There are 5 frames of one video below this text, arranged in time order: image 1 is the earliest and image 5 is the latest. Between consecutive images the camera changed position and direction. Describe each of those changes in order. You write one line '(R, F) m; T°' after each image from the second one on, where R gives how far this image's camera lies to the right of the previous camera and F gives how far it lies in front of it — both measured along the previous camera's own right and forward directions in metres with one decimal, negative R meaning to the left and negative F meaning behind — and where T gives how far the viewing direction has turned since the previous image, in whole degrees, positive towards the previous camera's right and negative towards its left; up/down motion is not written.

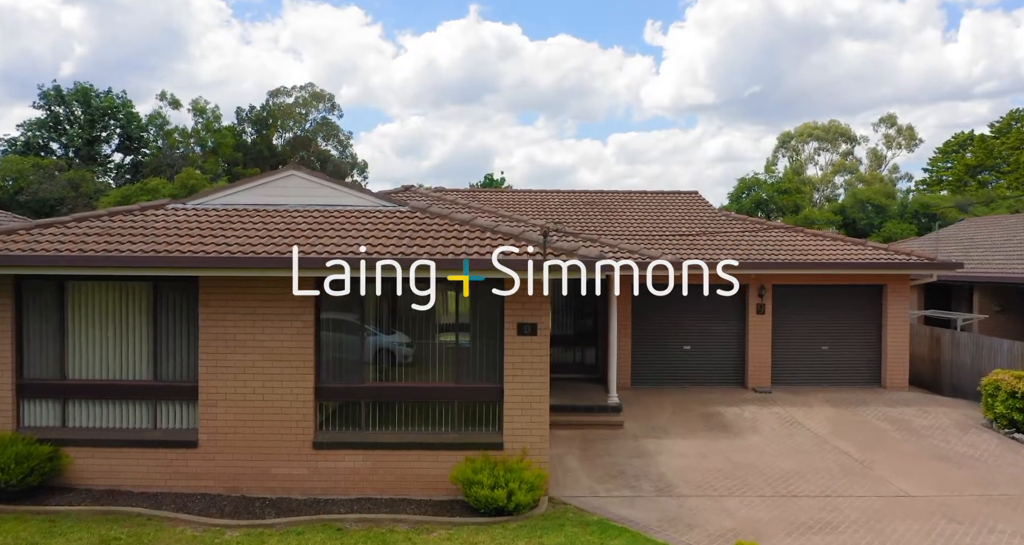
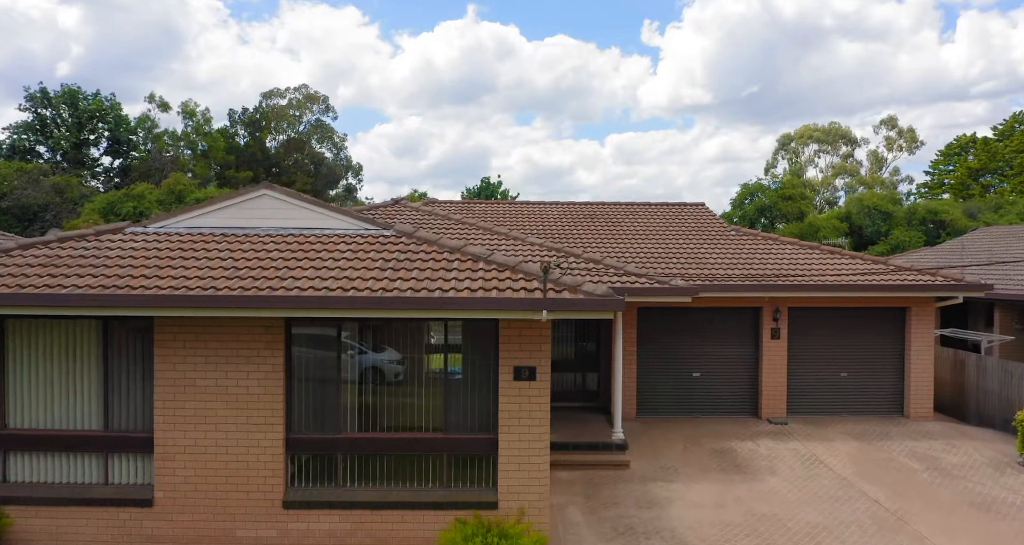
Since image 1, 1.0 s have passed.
(0.0, +1.0) m; 0°
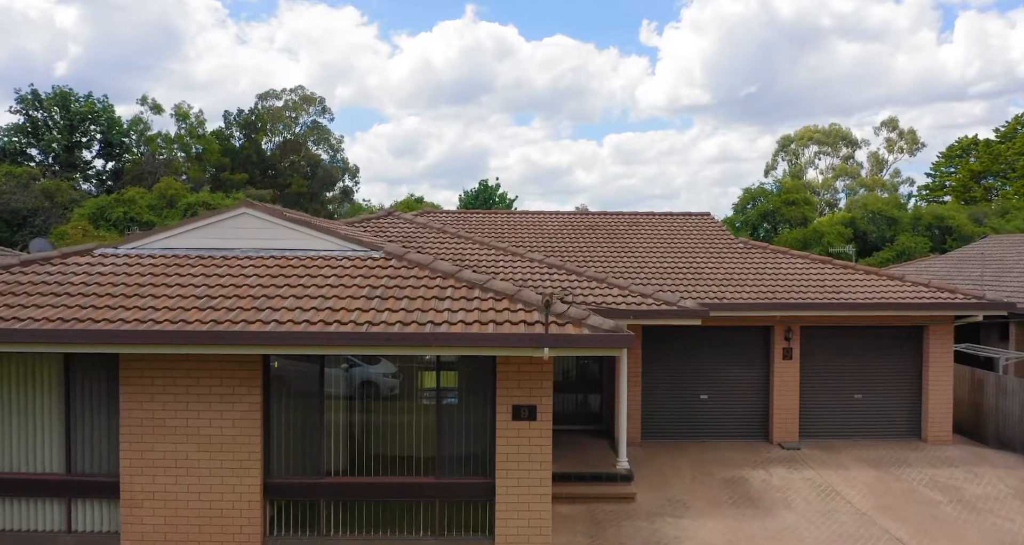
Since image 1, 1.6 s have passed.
(0.0, +0.6) m; 0°
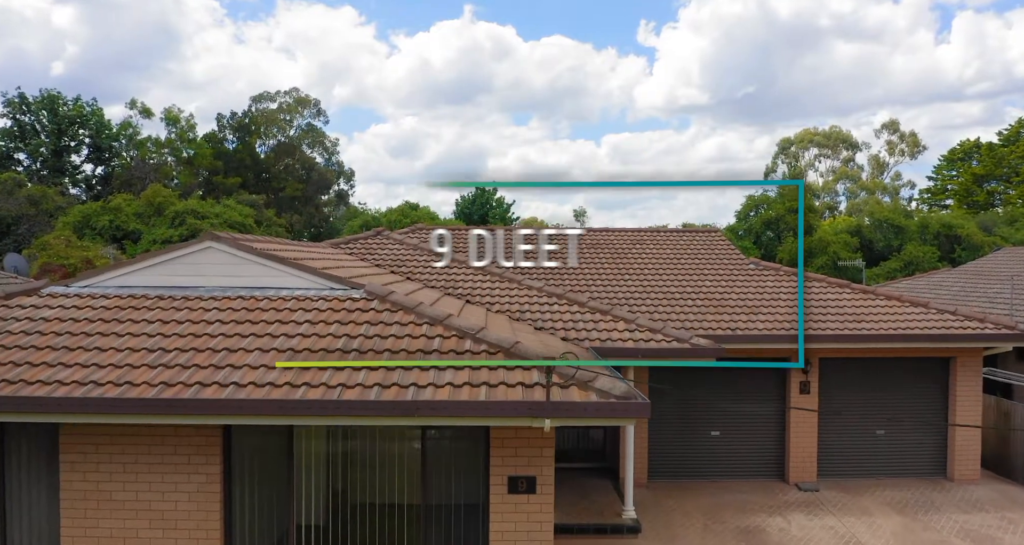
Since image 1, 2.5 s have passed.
(0.0, +0.9) m; 0°
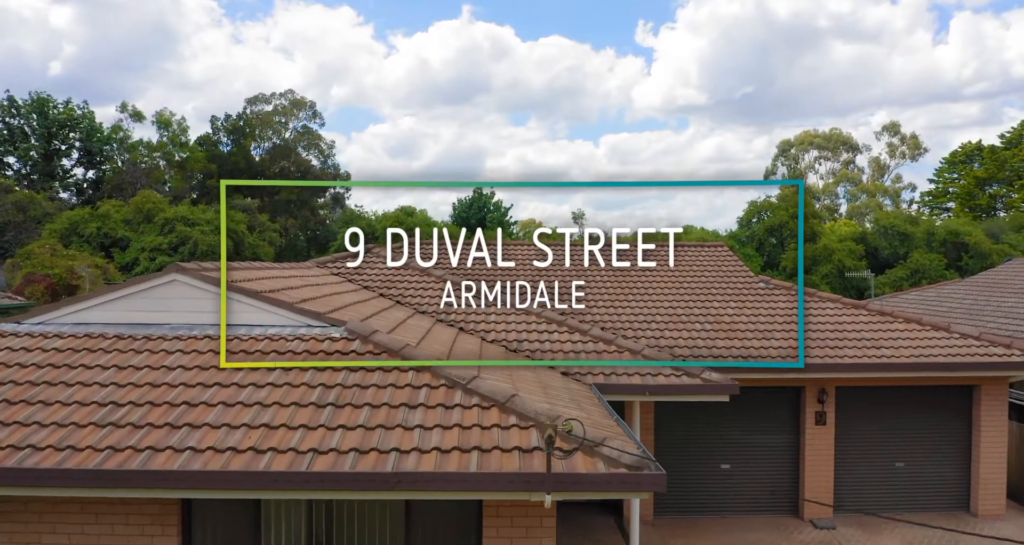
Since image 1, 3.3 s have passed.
(0.0, +0.7) m; 0°
